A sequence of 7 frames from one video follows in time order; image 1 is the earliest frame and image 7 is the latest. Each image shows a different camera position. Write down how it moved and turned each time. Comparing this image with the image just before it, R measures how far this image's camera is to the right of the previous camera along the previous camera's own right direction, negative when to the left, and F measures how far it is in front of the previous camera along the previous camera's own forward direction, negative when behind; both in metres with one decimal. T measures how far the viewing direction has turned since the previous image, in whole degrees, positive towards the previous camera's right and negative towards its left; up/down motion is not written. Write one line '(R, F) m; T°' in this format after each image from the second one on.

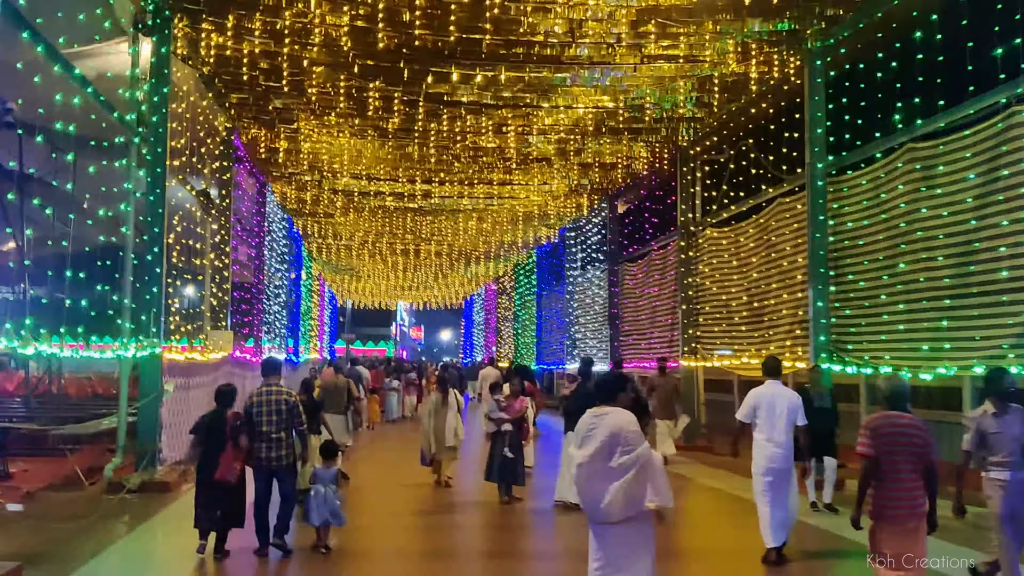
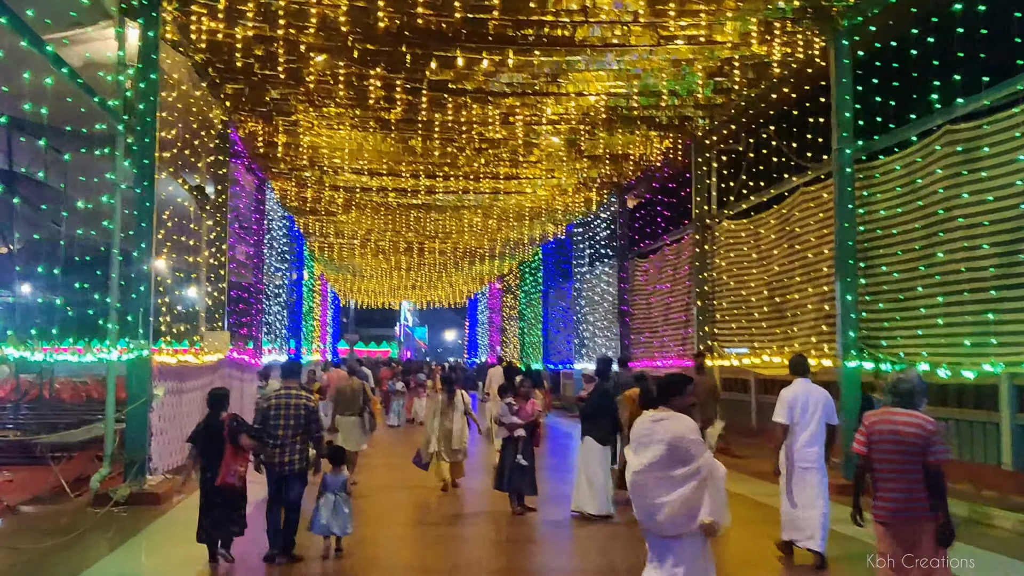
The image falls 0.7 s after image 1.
(-0.1, +0.6) m; 0°
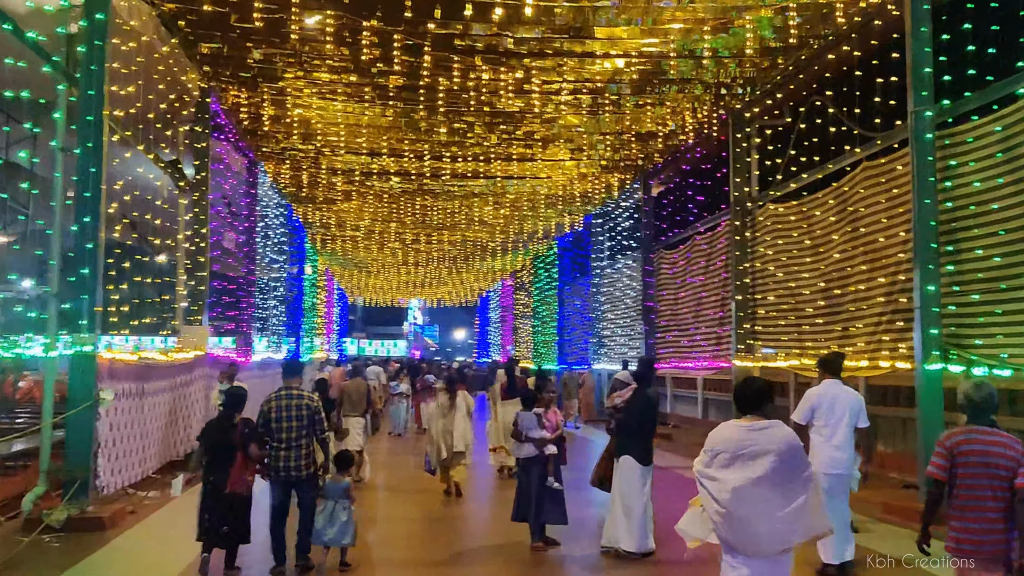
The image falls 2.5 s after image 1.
(-0.1, +1.5) m; -1°
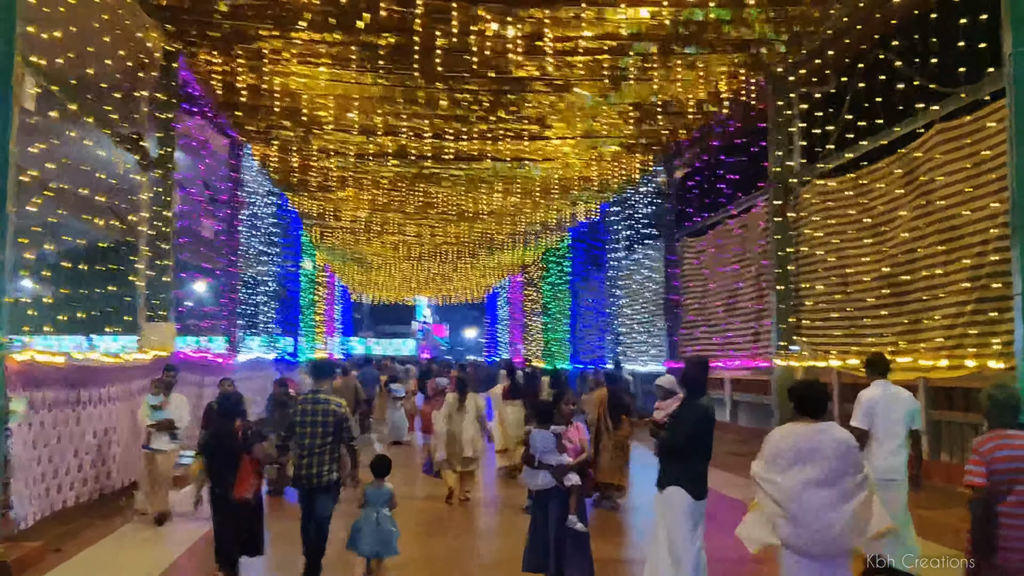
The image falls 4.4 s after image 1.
(0.0, +1.5) m; -1°
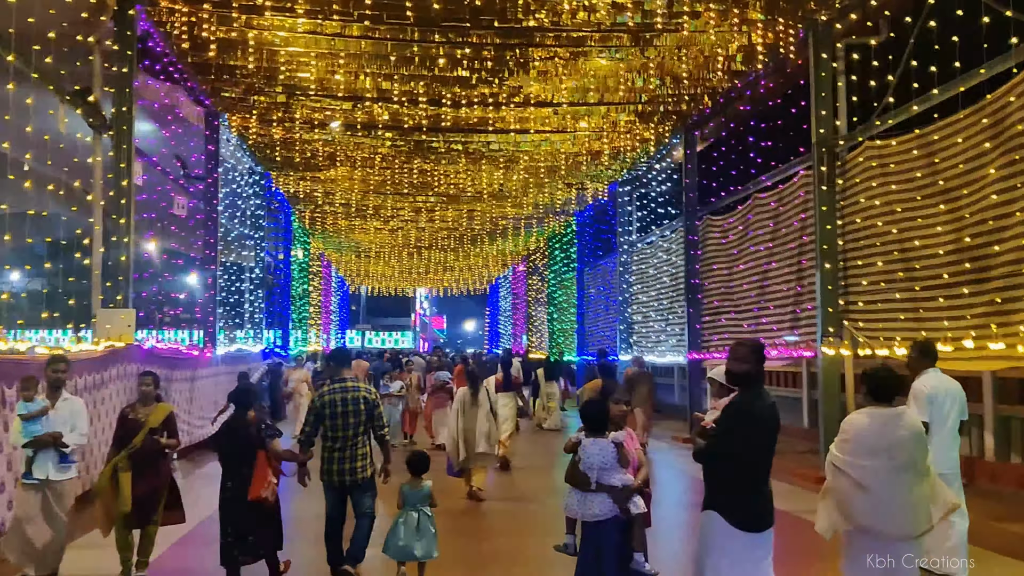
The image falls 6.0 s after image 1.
(-0.1, +1.3) m; 0°
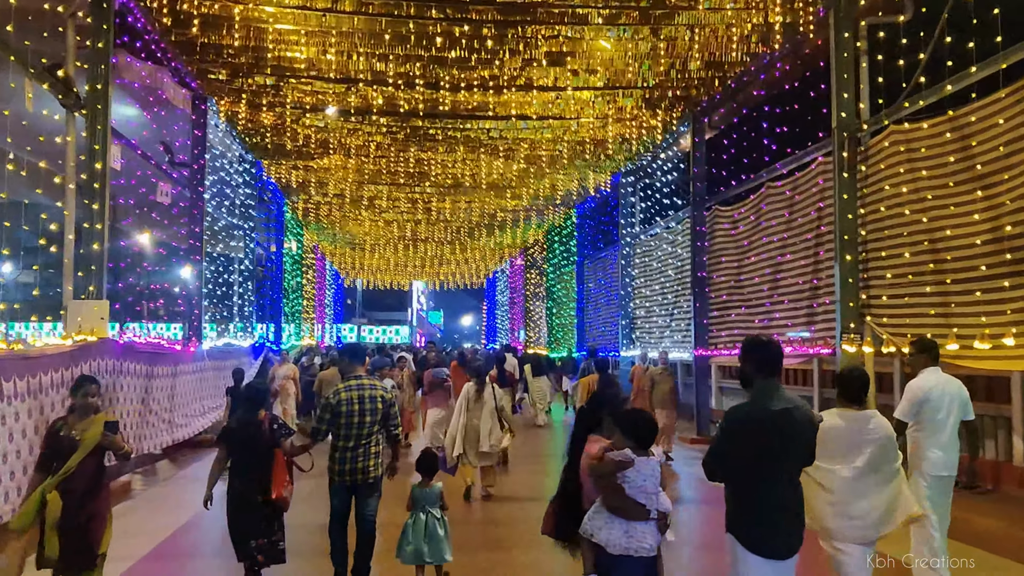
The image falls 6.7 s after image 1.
(-0.1, +0.6) m; 0°
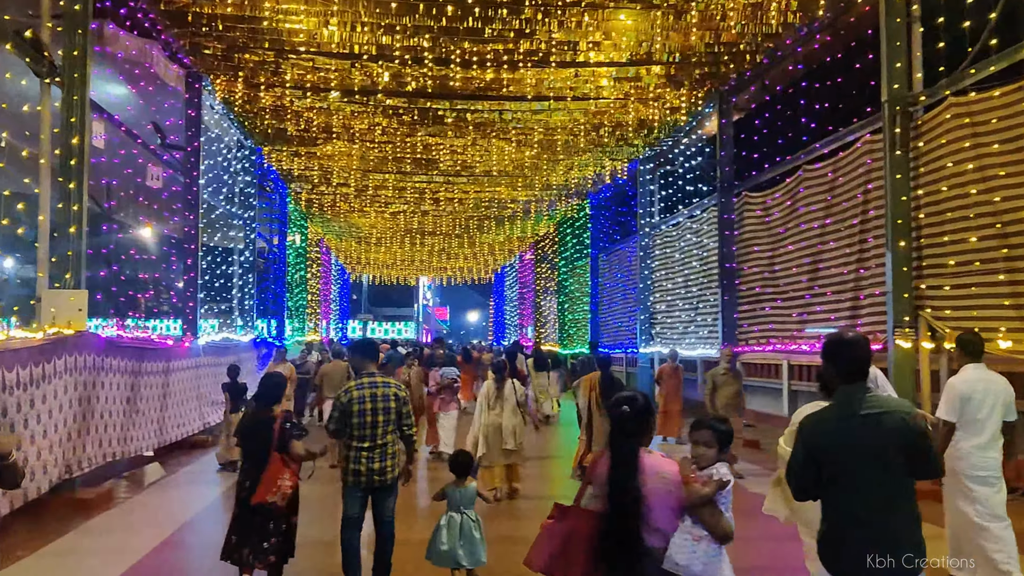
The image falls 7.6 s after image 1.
(-0.1, +0.8) m; 0°
